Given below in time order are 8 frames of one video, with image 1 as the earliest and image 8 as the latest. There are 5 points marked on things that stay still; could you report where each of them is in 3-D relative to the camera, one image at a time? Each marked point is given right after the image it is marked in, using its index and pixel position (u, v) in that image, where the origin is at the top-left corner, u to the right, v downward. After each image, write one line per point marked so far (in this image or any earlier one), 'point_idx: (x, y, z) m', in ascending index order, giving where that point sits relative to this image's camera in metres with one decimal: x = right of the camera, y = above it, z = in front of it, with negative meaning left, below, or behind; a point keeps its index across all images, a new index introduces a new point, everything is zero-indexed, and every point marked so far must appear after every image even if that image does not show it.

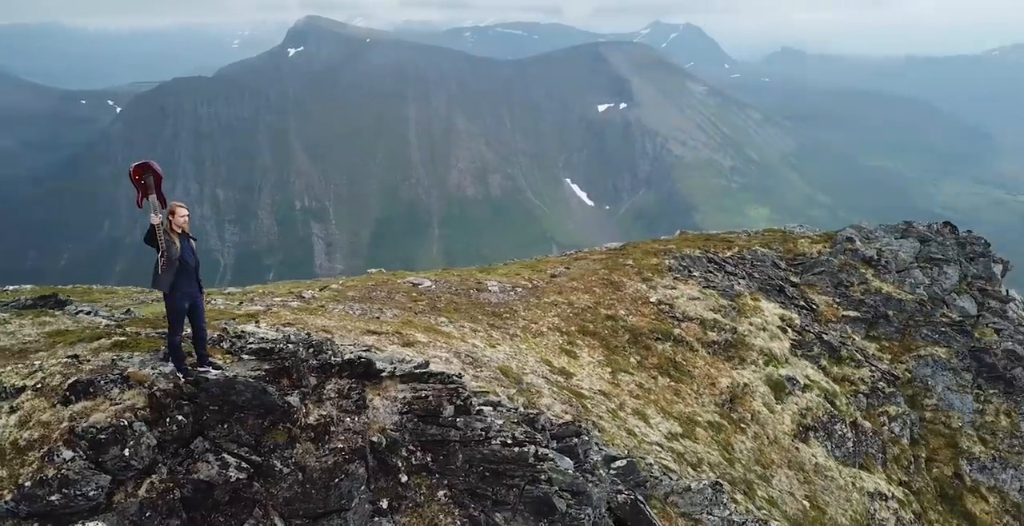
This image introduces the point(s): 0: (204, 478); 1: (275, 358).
0: (-4.2, -3.1, +11.5) m
1: (-4.4, -1.7, +14.6) m
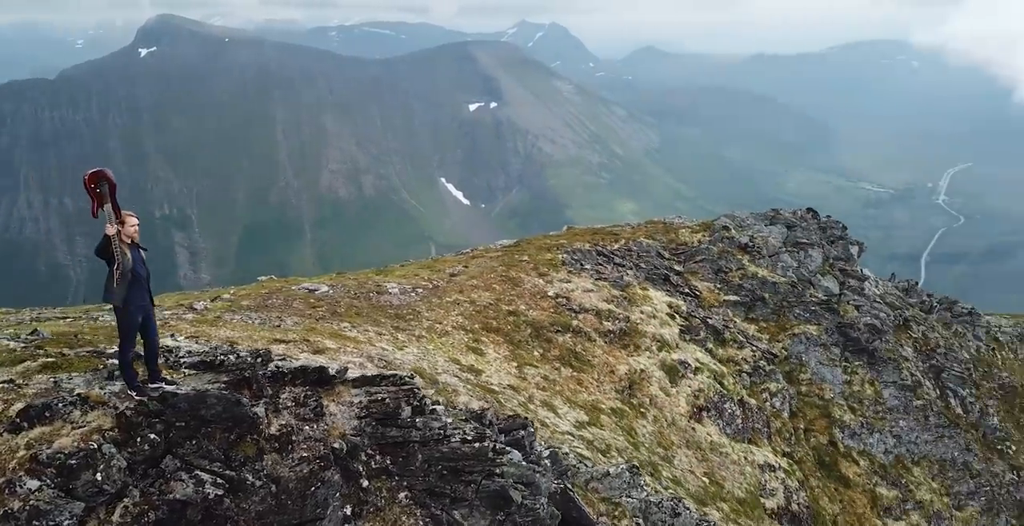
0: (-4.4, -3.2, +11.0) m
1: (-5.1, -1.9, +14.1) m
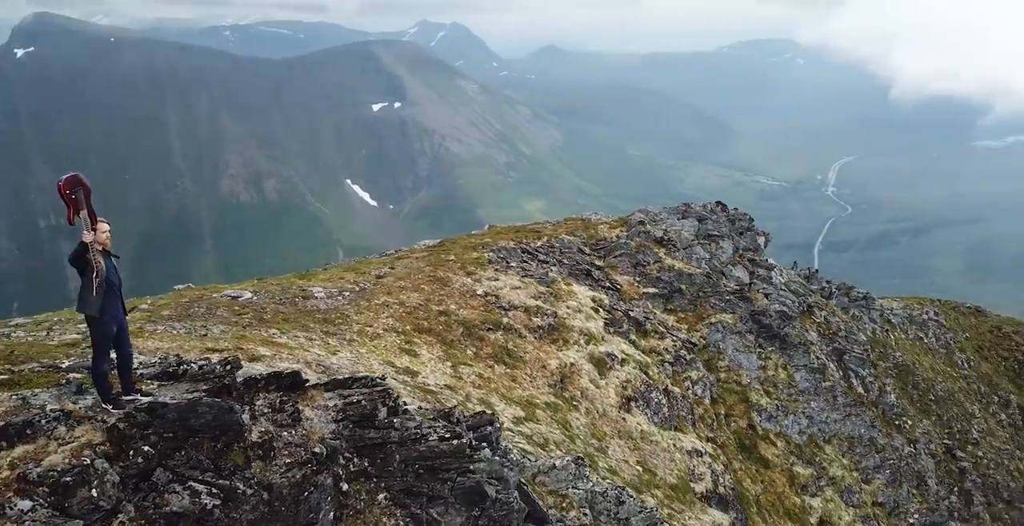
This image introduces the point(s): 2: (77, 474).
0: (-4.4, -3.3, +10.7) m
1: (-5.4, -2.0, +13.7) m
2: (-5.3, -2.6, +9.9) m
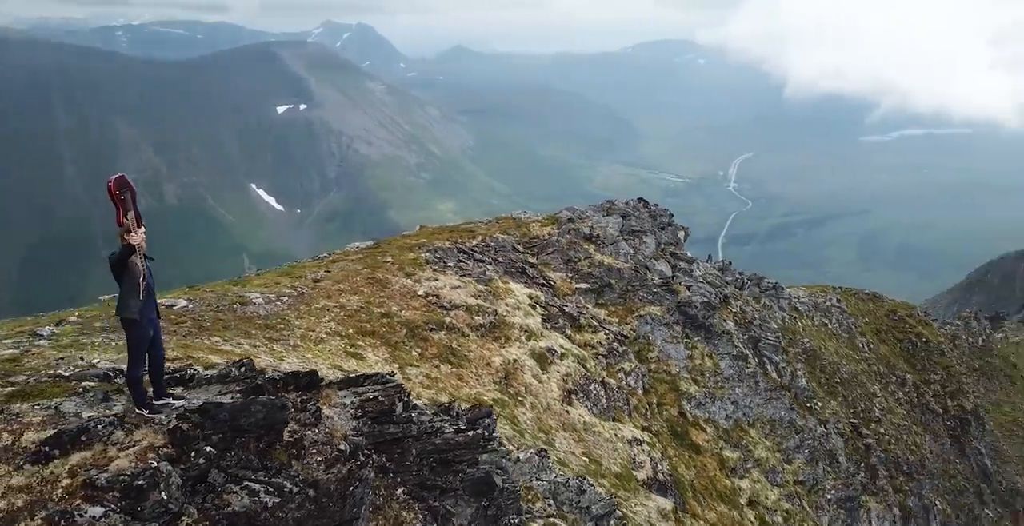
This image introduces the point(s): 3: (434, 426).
0: (-3.6, -3.3, +10.7) m
1: (-4.9, -2.0, +13.5) m
2: (-4.4, -2.6, +9.8) m
3: (-1.6, -3.3, +16.4) m
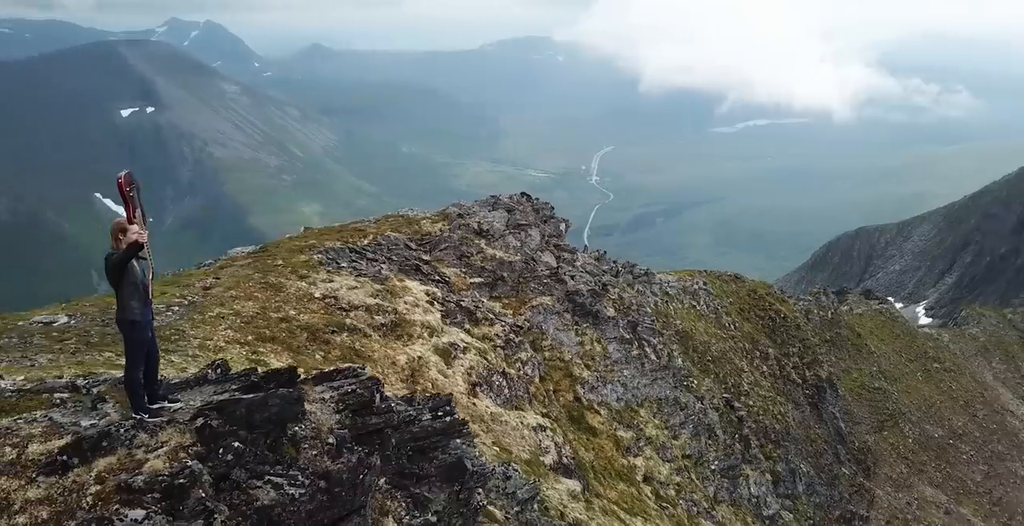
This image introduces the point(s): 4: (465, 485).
0: (-3.2, -3.2, +10.7) m
1: (-5.1, -2.0, +13.3) m
2: (-3.9, -2.6, +9.6) m
3: (-2.2, -3.1, +16.7) m
4: (-1.0, -4.8, +17.4) m
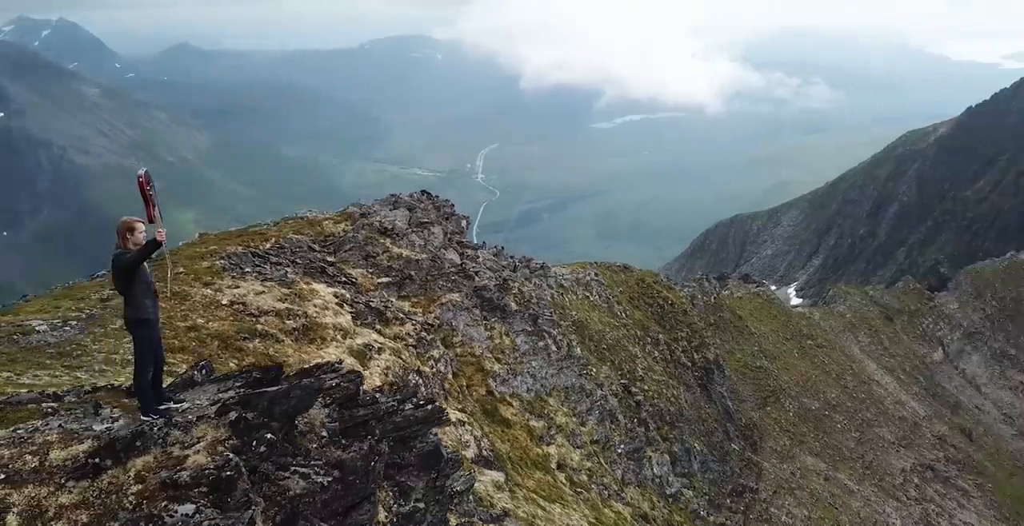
0: (-2.9, -3.1, +10.8) m
1: (-5.1, -2.0, +13.1) m
2: (-3.5, -2.5, +9.7) m
3: (-2.7, -3.0, +16.9) m
4: (-1.5, -4.6, +17.8) m
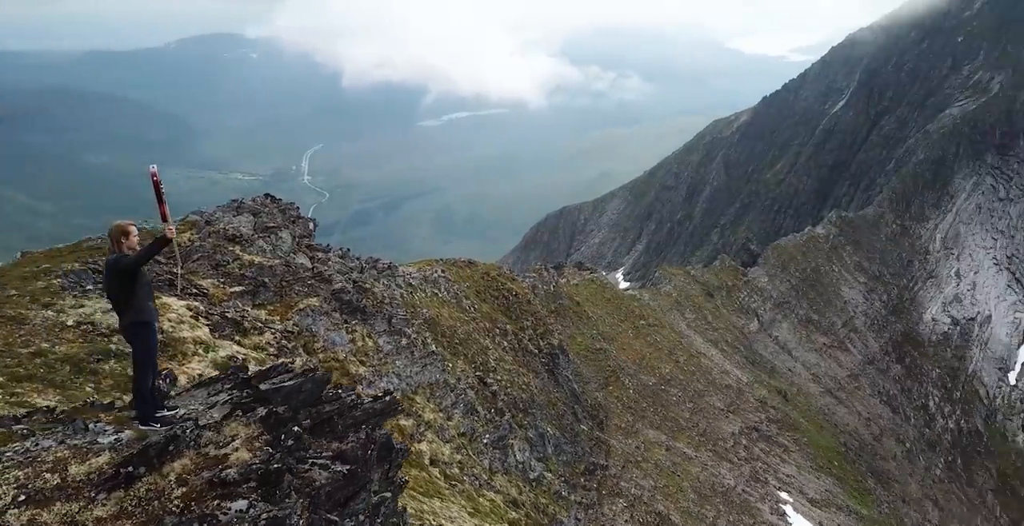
0: (-2.6, -3.0, +11.0) m
1: (-5.3, -2.0, +12.8) m
2: (-3.0, -2.5, +9.7) m
3: (-3.7, -2.9, +17.0) m
4: (-2.6, -4.5, +18.1) m
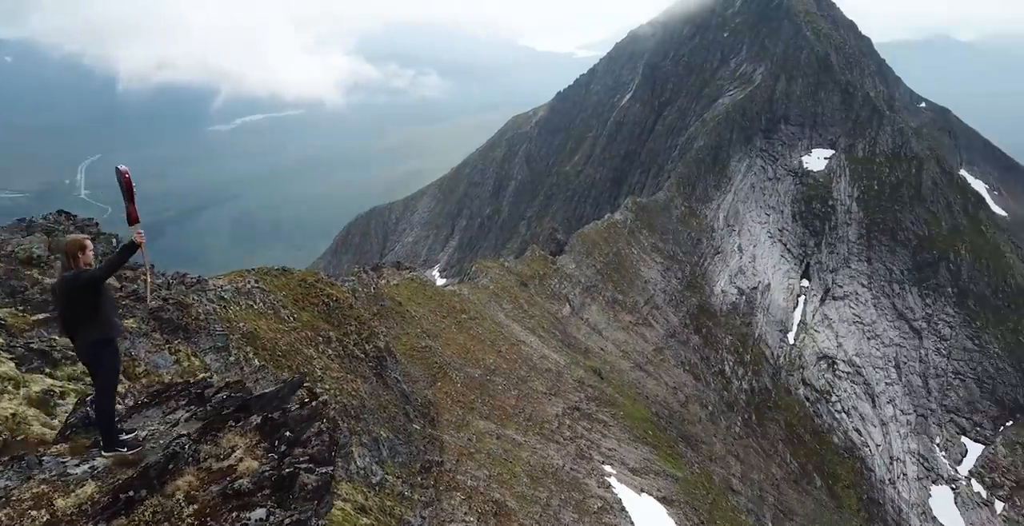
0: (-2.7, -3.0, +10.8) m
1: (-5.9, -2.3, +12.0) m
2: (-2.9, -2.5, +9.5) m
3: (-5.1, -3.1, +16.4) m
4: (-4.2, -4.5, +17.8) m
